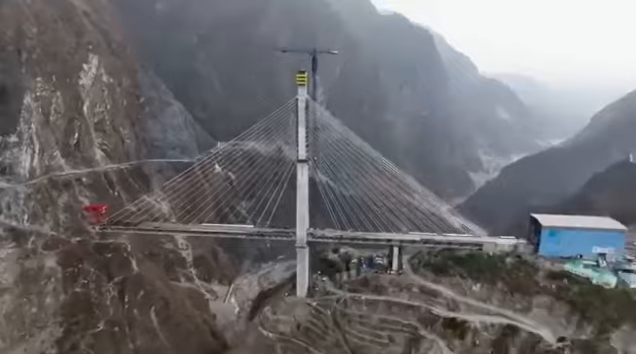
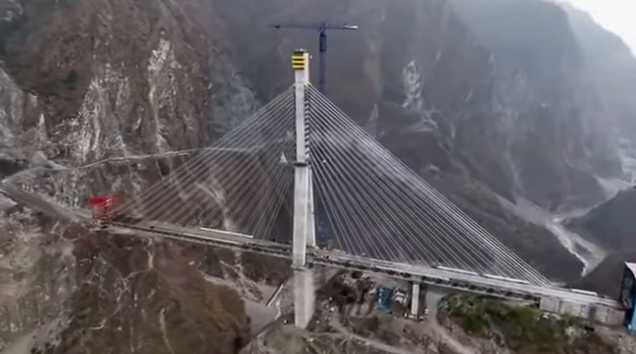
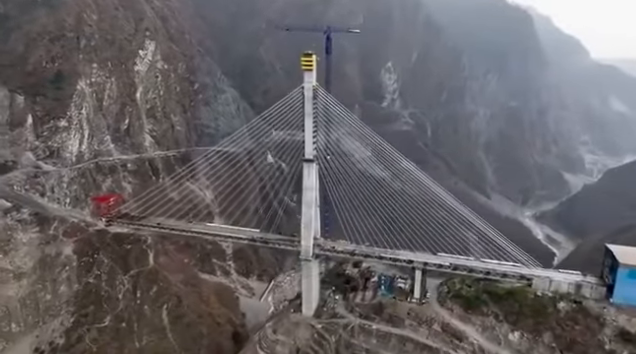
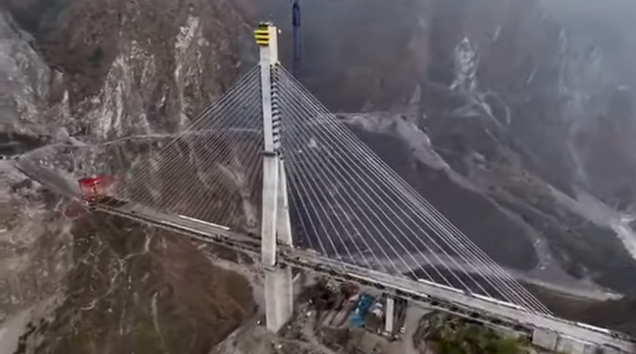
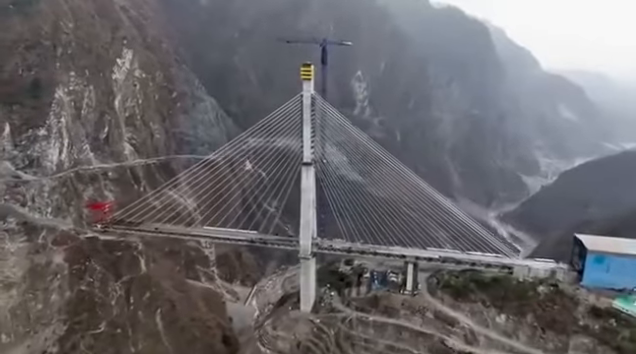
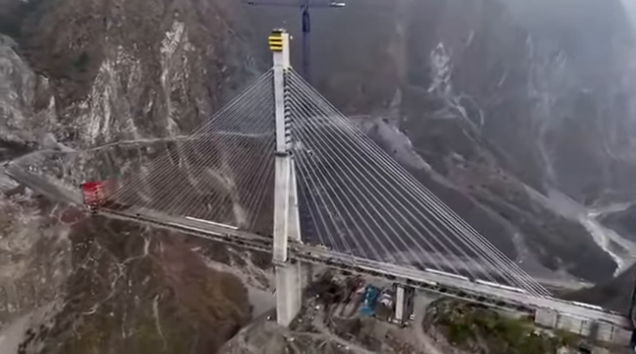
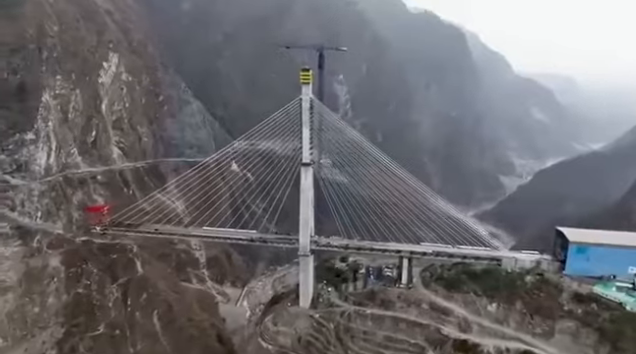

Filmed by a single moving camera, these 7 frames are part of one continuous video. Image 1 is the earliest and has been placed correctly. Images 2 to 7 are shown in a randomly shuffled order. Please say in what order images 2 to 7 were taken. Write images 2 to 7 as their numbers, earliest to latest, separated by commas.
7, 5, 3, 2, 6, 4
